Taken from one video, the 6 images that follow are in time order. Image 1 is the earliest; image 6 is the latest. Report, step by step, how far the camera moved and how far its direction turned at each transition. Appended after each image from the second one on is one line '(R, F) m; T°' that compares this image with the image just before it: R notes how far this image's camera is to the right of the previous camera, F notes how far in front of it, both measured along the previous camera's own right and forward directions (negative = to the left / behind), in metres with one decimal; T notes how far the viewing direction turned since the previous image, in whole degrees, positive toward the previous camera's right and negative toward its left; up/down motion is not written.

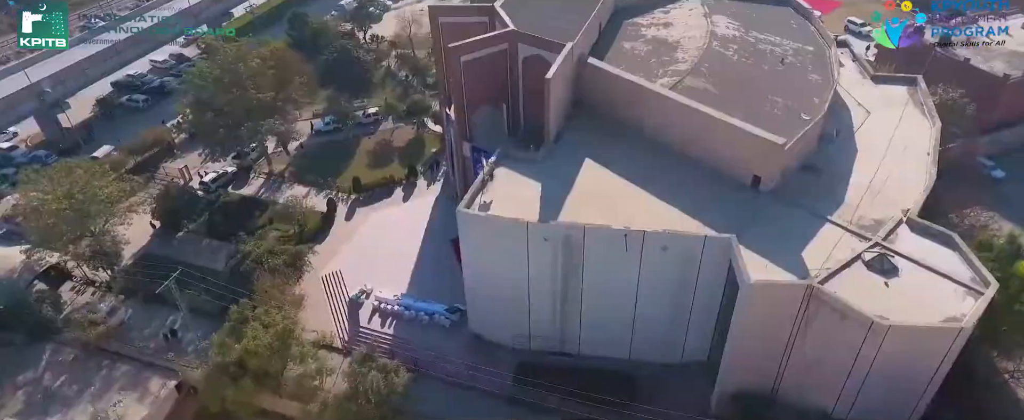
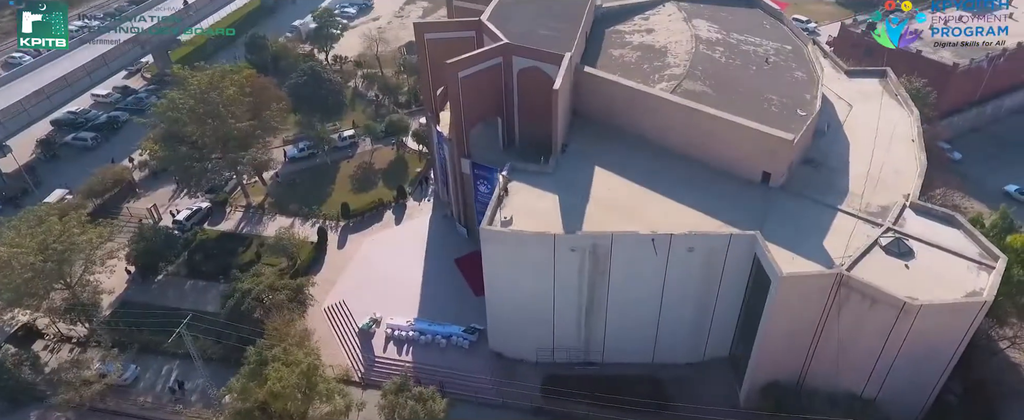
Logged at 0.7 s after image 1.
(-3.7, +0.4) m; +6°
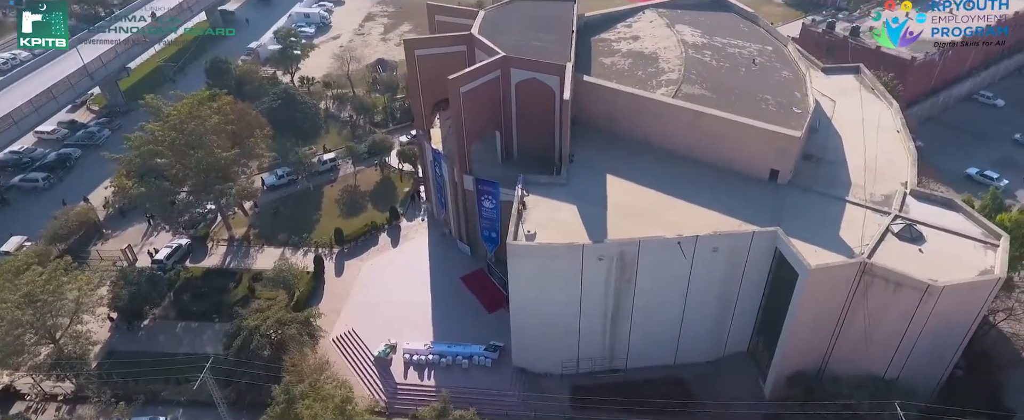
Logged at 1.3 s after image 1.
(-3.6, +0.4) m; +5°
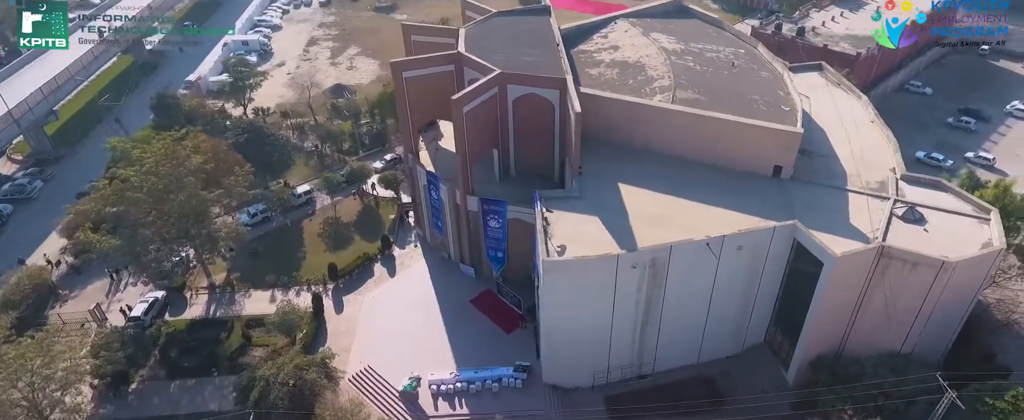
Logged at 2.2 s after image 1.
(-4.6, +0.6) m; +7°
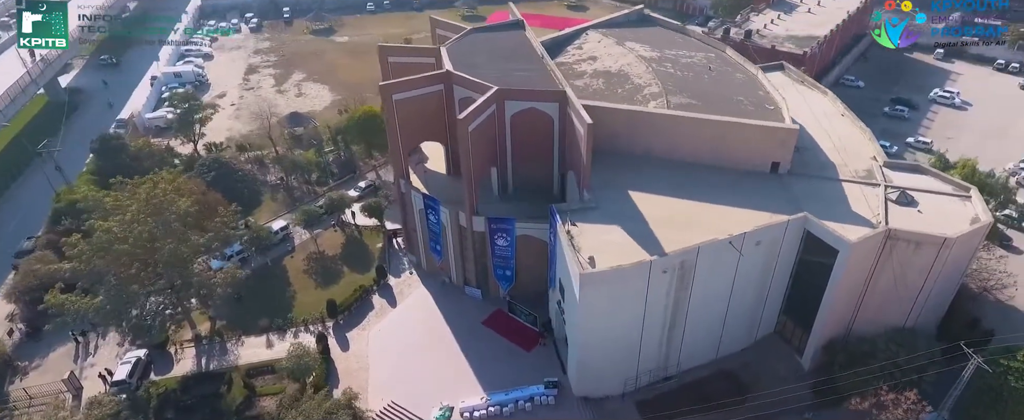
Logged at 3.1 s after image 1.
(-4.6, +0.7) m; +7°
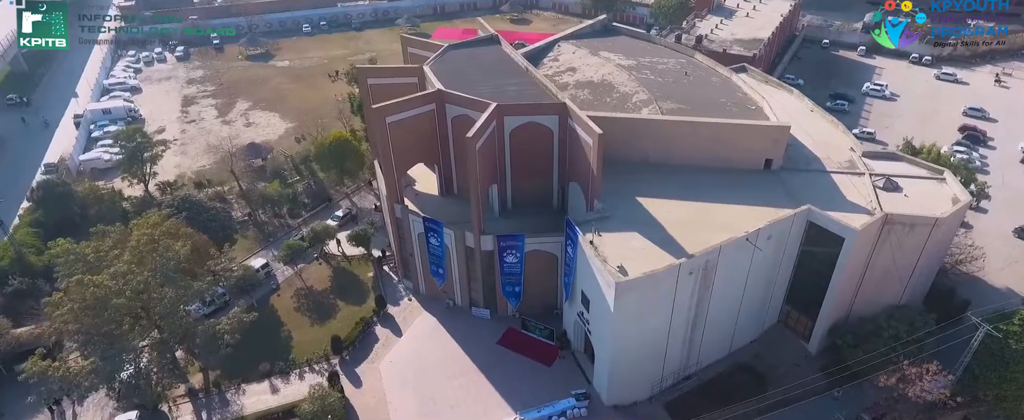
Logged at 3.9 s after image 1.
(-4.5, +0.6) m; +7°
